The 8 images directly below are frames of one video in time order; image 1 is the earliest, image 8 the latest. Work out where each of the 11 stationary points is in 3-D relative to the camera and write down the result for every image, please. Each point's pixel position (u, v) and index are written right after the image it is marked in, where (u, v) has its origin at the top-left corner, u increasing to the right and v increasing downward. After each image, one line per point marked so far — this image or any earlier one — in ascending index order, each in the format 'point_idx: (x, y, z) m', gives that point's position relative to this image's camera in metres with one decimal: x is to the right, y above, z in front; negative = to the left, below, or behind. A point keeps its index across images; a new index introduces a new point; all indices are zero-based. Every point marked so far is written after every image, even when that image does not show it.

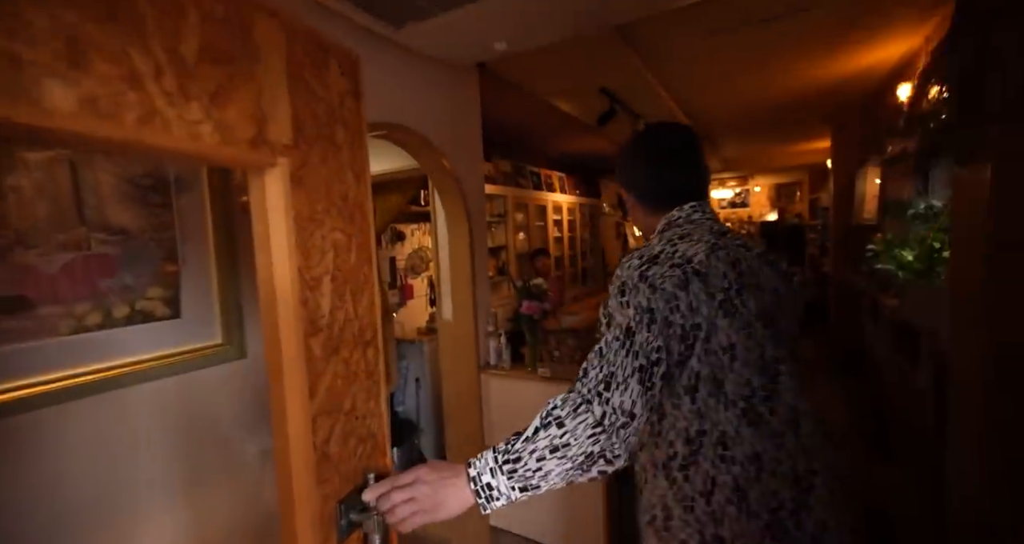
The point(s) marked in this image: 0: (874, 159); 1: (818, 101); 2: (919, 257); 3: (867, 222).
0: (+3.0, +0.9, +3.8) m
1: (+2.7, +1.5, +3.9) m
2: (+1.7, +0.1, +1.9) m
3: (+3.1, +0.4, +3.9) m
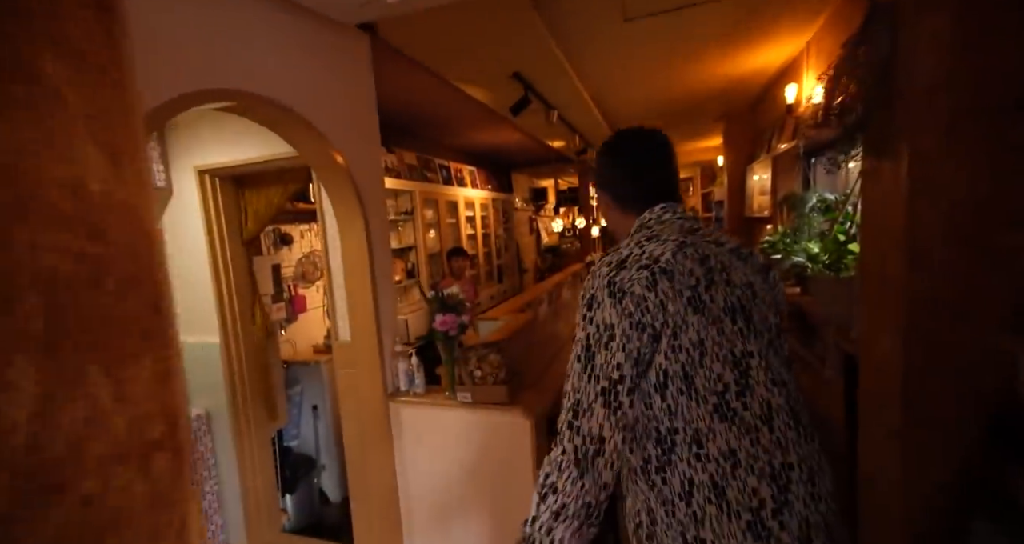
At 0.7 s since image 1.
0: (+2.2, +1.0, +4.0) m
1: (+1.8, +1.6, +4.1) m
2: (+1.4, +0.1, +1.9) m
3: (+2.3, +0.5, +4.2) m
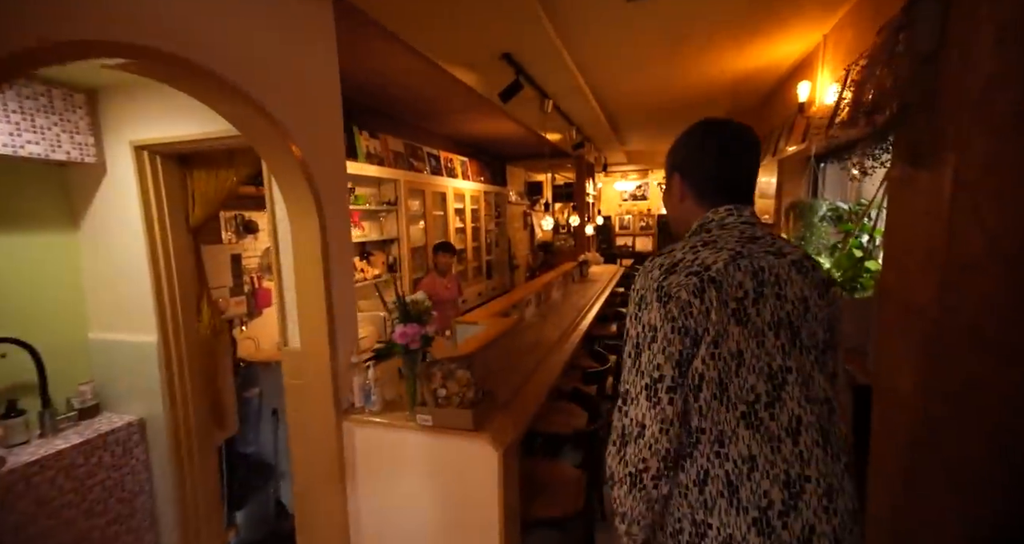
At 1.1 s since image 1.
0: (+2.2, +1.0, +3.8) m
1: (+1.8, +1.5, +3.9) m
2: (+1.3, 0.0, +1.7) m
3: (+2.2, +0.5, +4.0) m
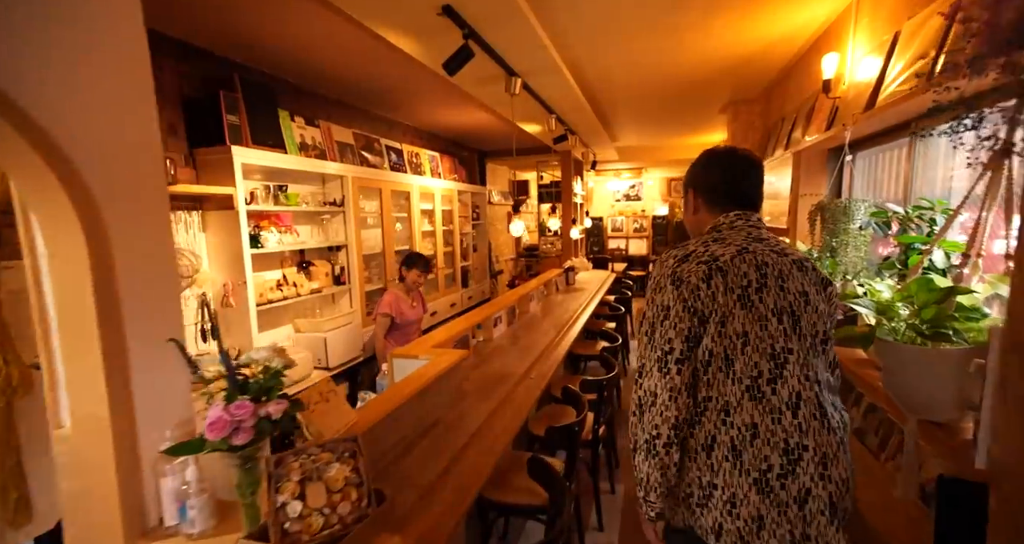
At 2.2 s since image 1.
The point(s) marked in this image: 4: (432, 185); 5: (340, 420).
0: (+1.9, +0.9, +3.3) m
1: (+1.6, +1.4, +3.4) m
2: (+1.1, -0.1, +1.2) m
3: (+2.0, +0.4, +3.5) m
4: (-0.8, +0.9, +4.4) m
5: (-0.5, -0.4, +1.3) m
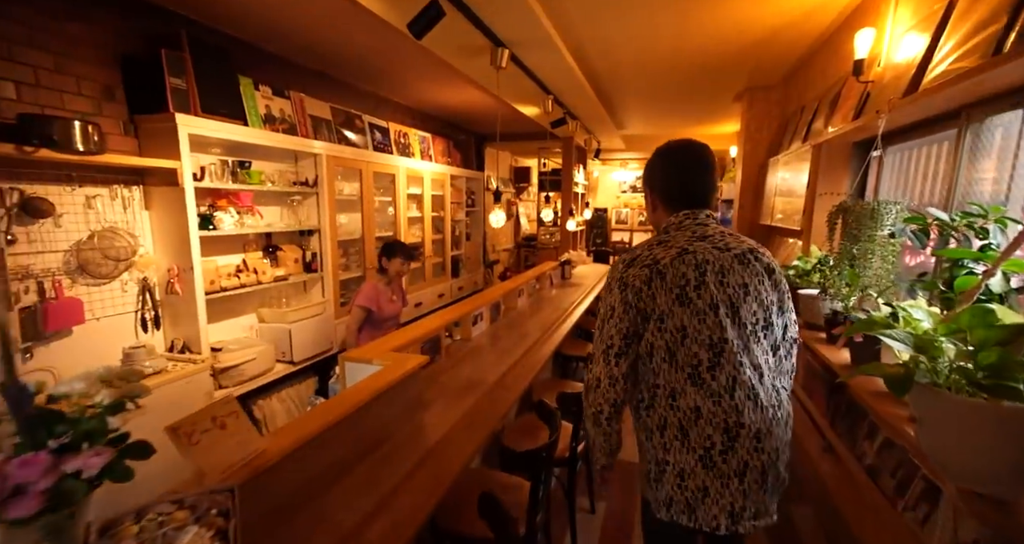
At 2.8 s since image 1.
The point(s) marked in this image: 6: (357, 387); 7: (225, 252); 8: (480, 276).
0: (+1.9, +0.8, +3.0) m
1: (+1.5, +1.4, +3.0) m
2: (+0.9, -0.1, +0.9) m
3: (+1.9, +0.3, +3.2) m
4: (-0.8, +1.0, +4.2) m
5: (-0.6, -0.4, +1.0) m
6: (-0.6, -0.4, +1.7) m
7: (-1.7, +0.1, +2.6) m
8: (-0.4, 0.0, +5.5) m
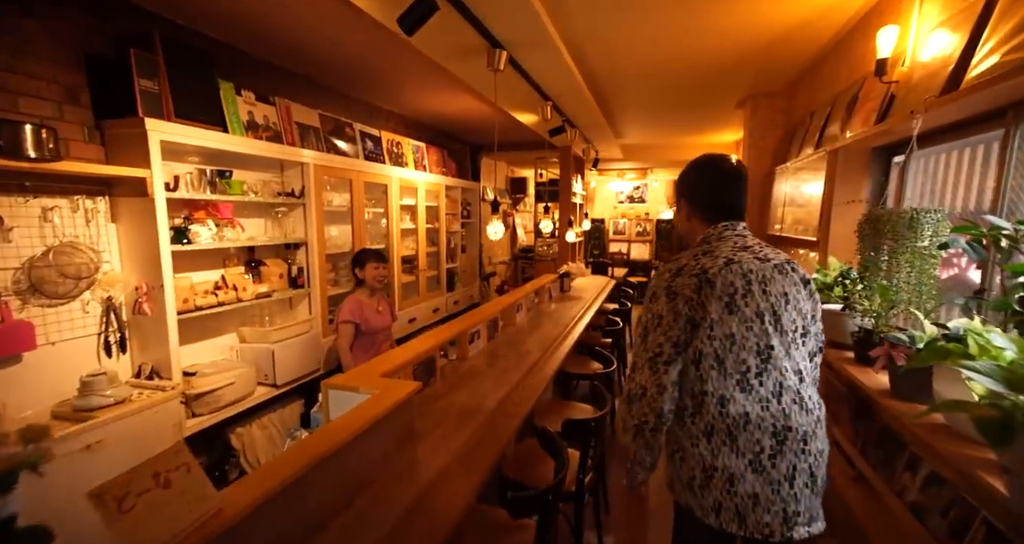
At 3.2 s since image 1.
0: (+1.9, +0.8, +2.8) m
1: (+1.5, +1.3, +2.9) m
2: (+0.9, -0.2, +0.8) m
3: (+1.9, +0.3, +3.0) m
4: (-0.9, +0.8, +4.0) m
5: (-0.6, -0.5, +0.8) m
6: (-0.6, -0.5, +1.5) m
7: (-1.7, 0.0, +2.5) m
8: (-0.4, -0.2, +5.3) m
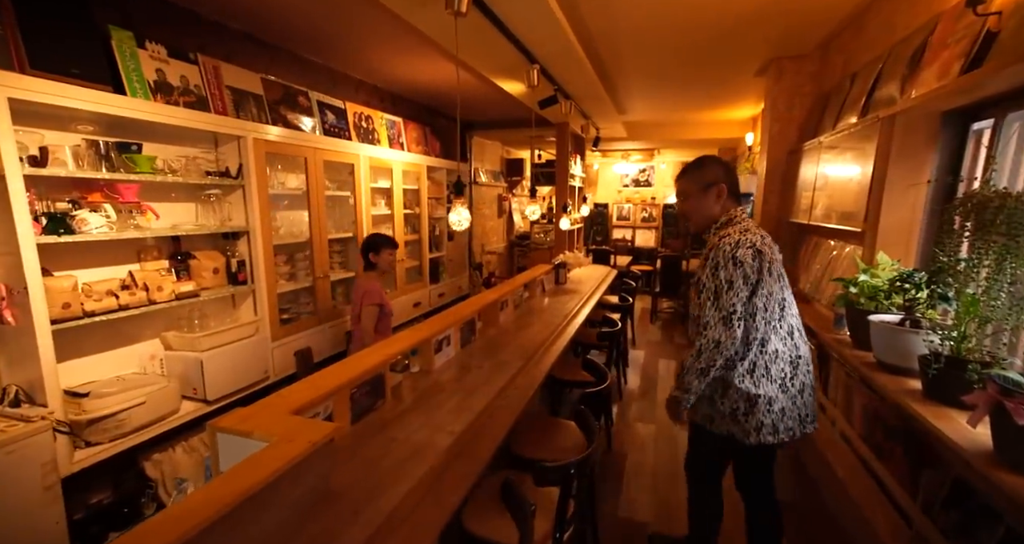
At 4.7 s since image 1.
0: (+1.7, +0.8, +2.3) m
1: (+1.4, +1.4, +2.4) m
2: (+0.8, -0.2, +0.3) m
3: (+1.7, +0.3, +2.5) m
4: (-1.0, +0.9, +3.5) m
5: (-0.8, -0.5, +0.4) m
6: (-0.7, -0.5, +1.1) m
7: (-1.8, 0.0, +2.0) m
8: (-0.5, -0.1, +4.9) m
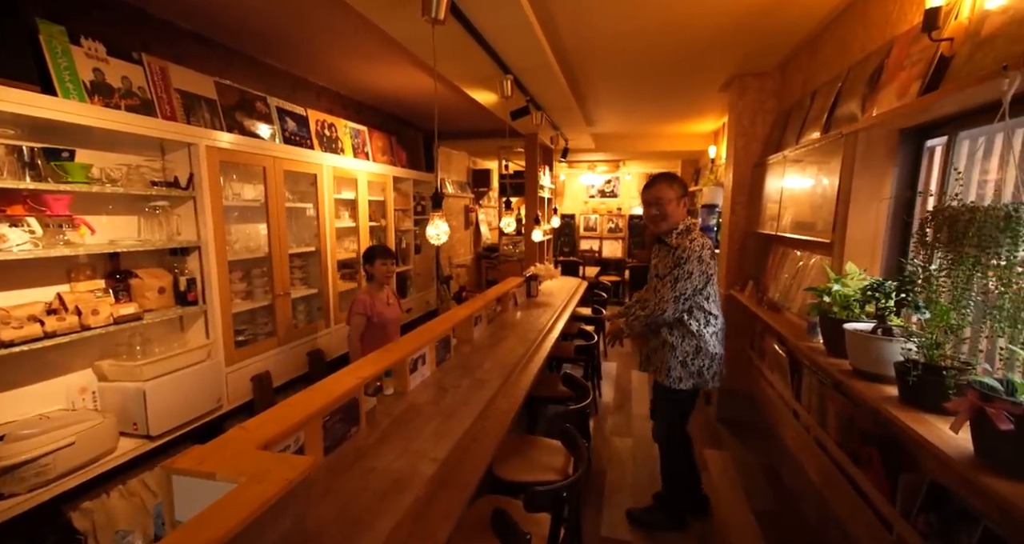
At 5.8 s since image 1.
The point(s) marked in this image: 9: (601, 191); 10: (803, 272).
0: (+1.6, +0.7, +2.4) m
1: (+1.3, +1.3, +2.4) m
2: (+0.8, -0.2, +0.3) m
3: (+1.6, +0.2, +2.6) m
4: (-1.2, +0.8, +3.4) m
5: (-0.7, -0.5, +0.3) m
6: (-0.7, -0.5, +0.9) m
7: (-1.9, -0.1, +1.8) m
8: (-0.8, -0.2, +4.7) m
9: (+1.6, +1.4, +8.1) m
10: (+1.7, 0.0, +2.6) m
